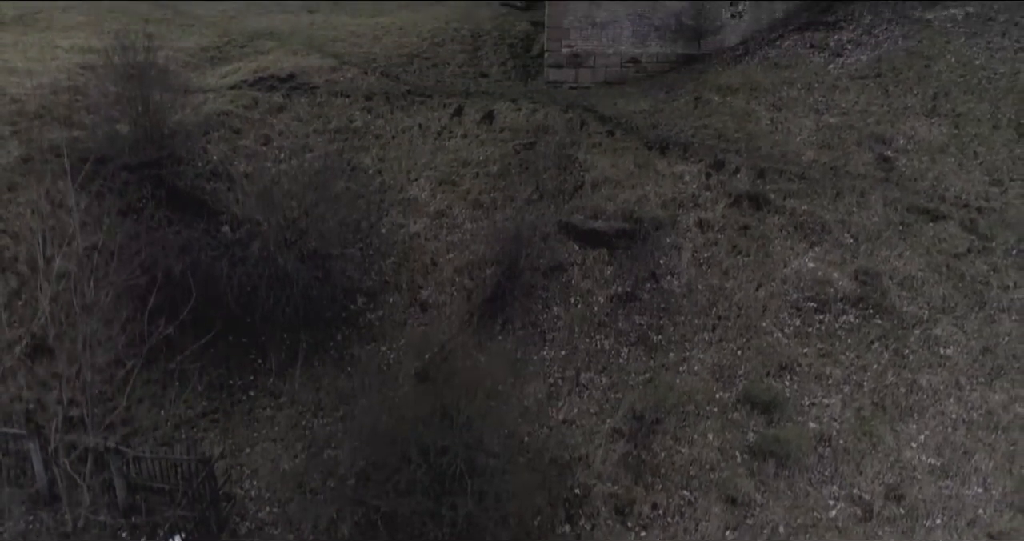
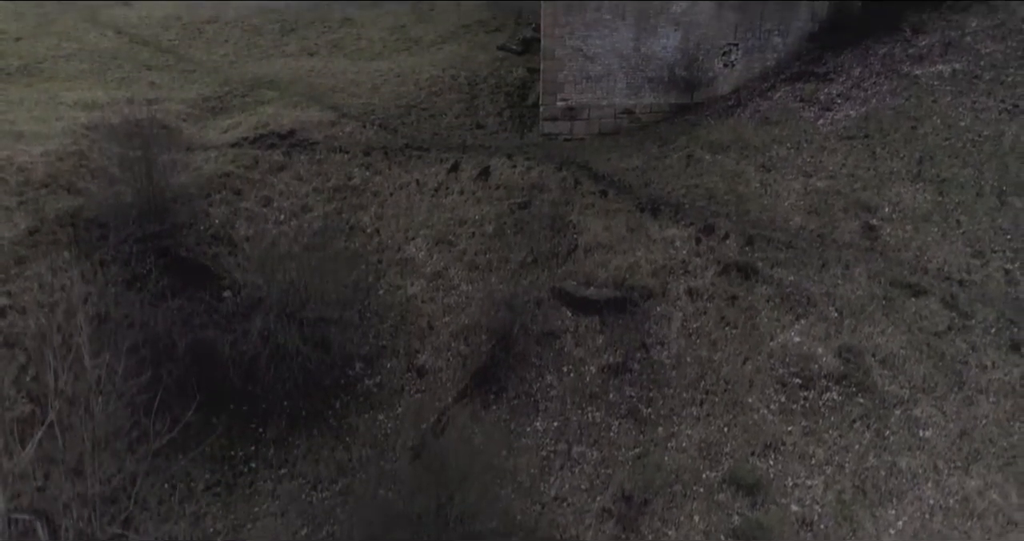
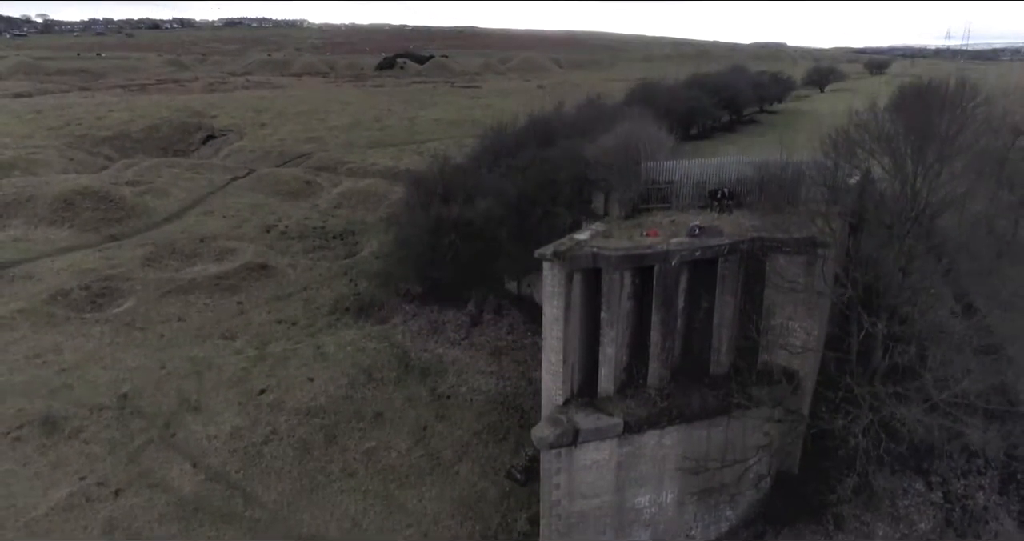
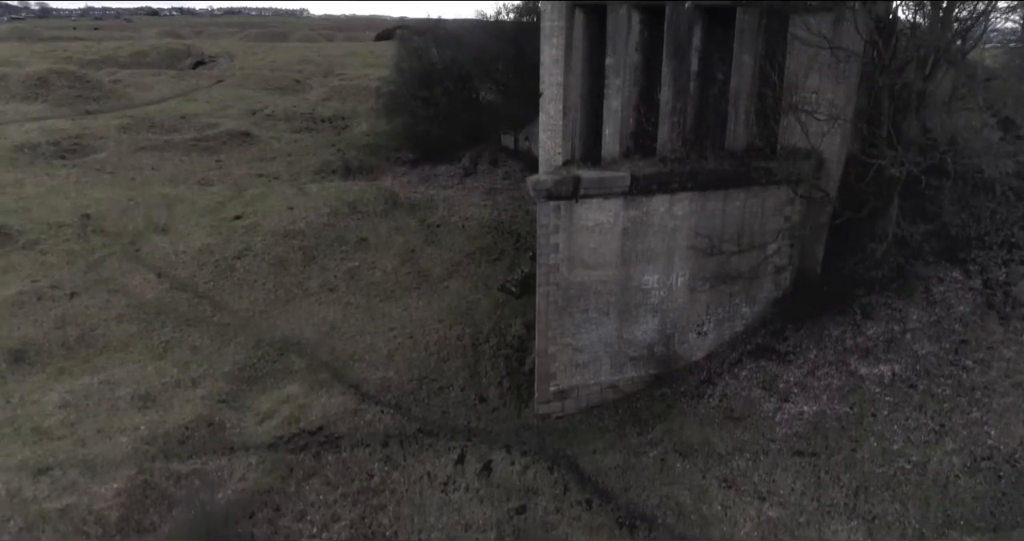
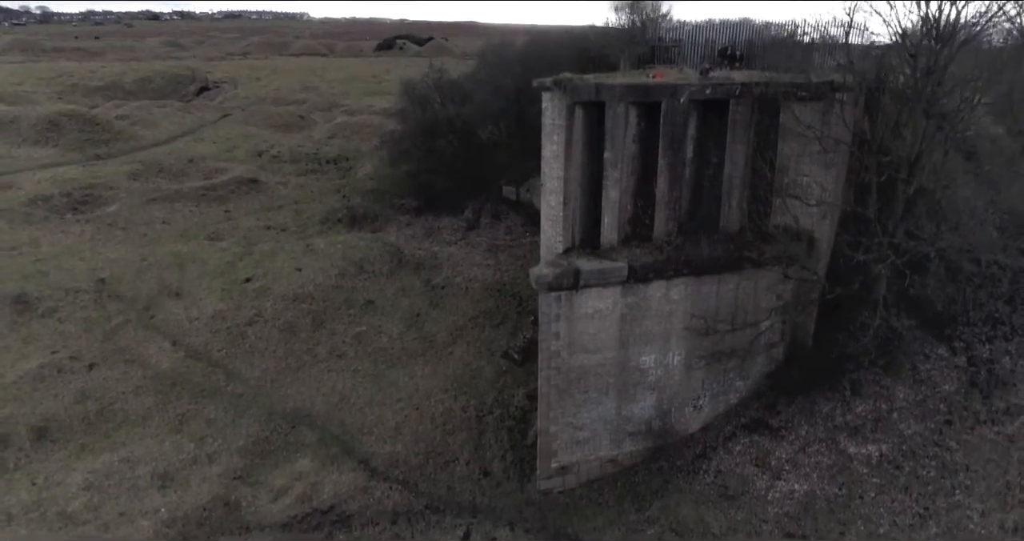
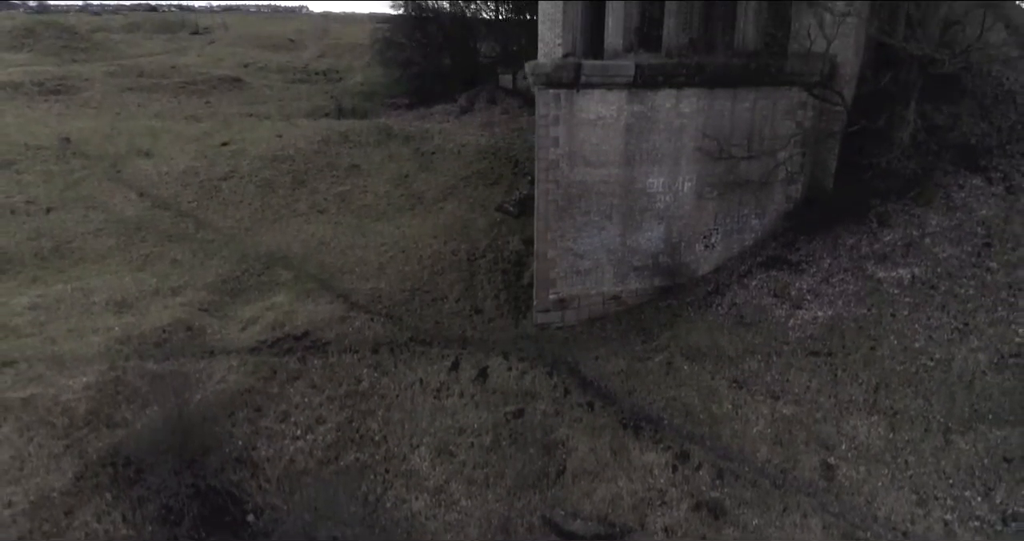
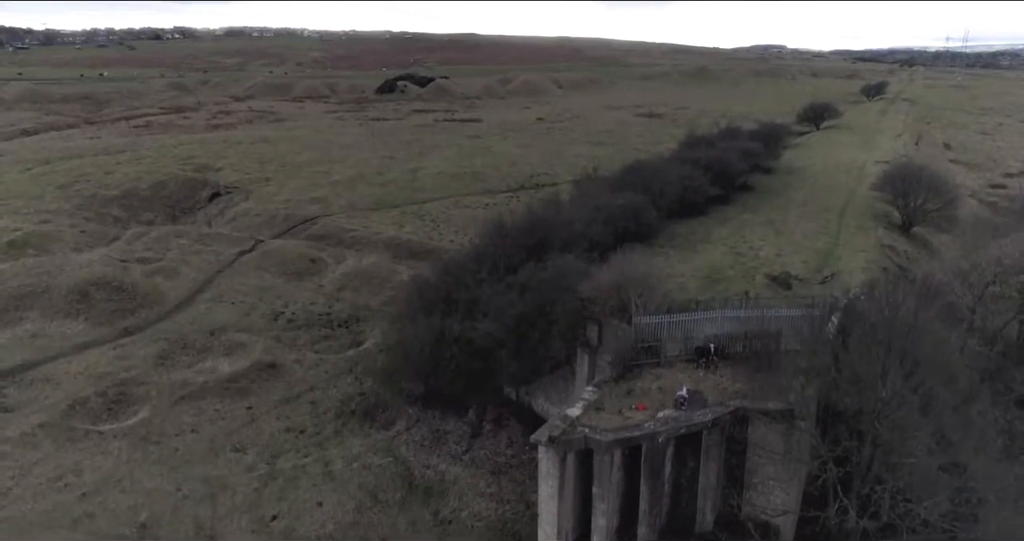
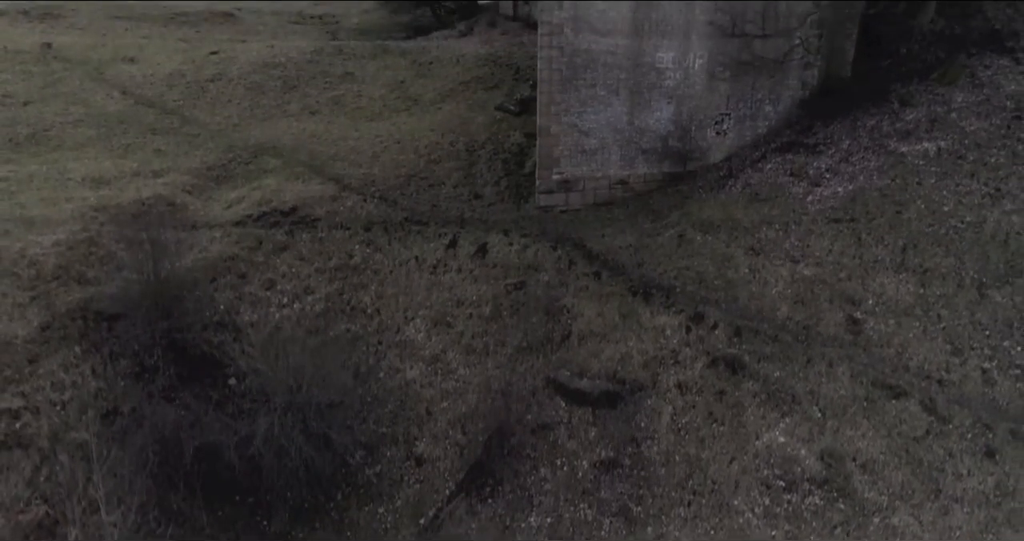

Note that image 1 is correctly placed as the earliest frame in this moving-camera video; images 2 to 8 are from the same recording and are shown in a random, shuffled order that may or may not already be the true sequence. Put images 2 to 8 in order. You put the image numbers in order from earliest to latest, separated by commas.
2, 8, 6, 4, 5, 3, 7
